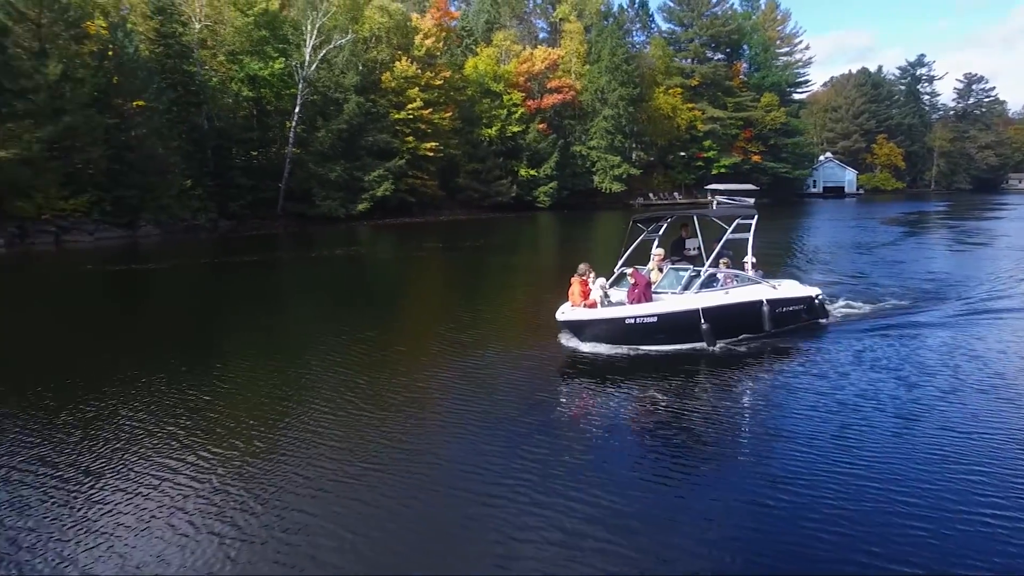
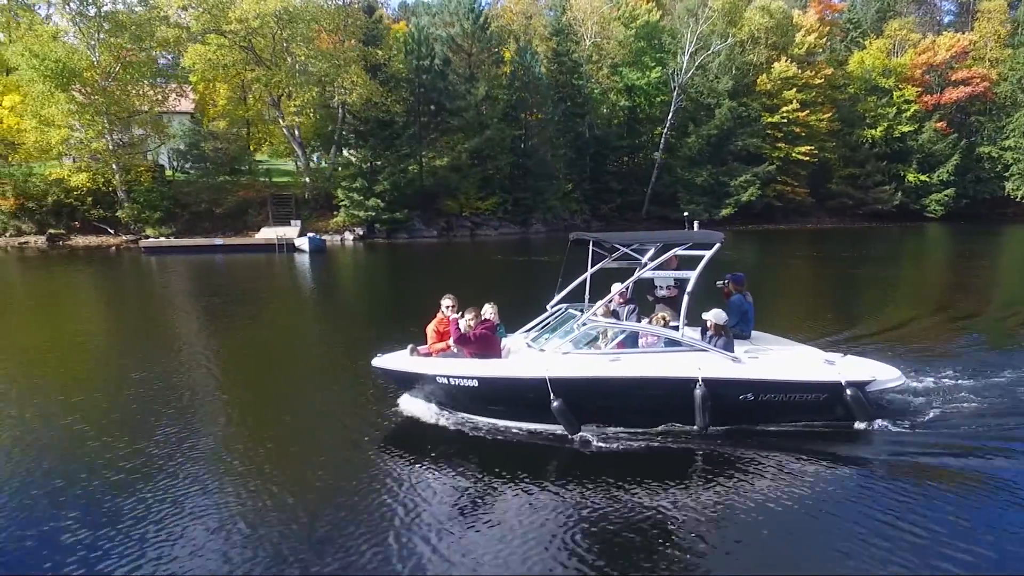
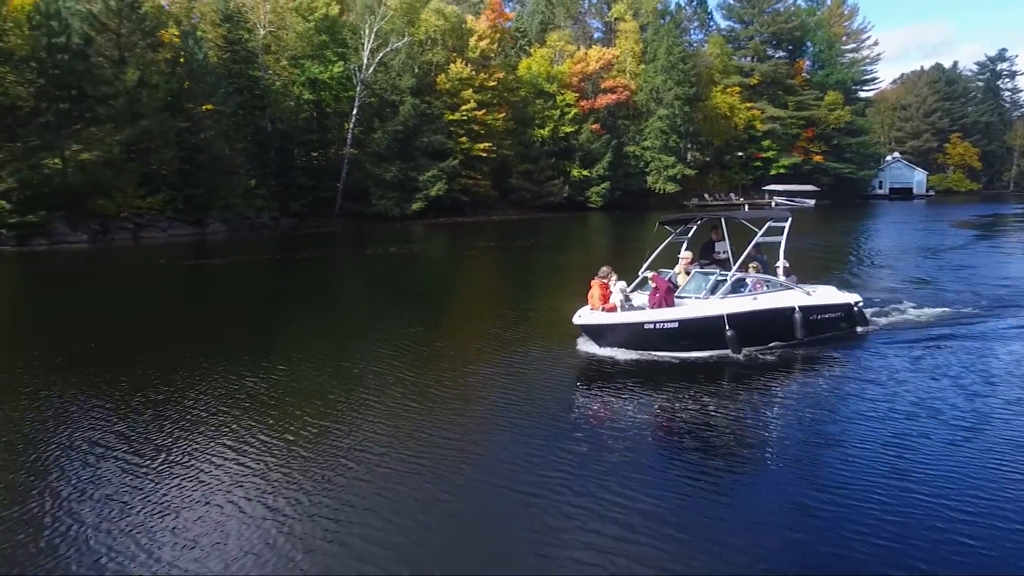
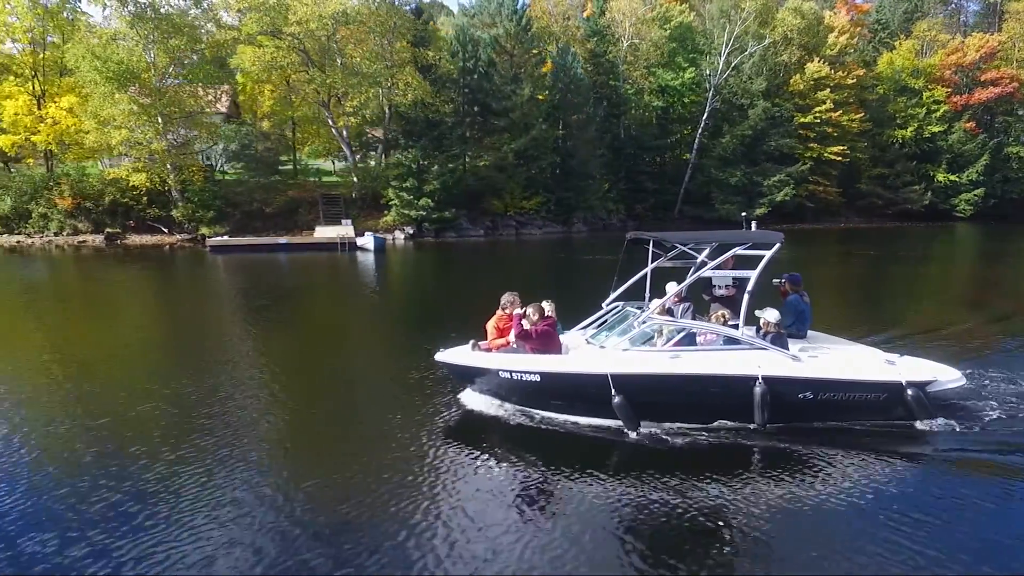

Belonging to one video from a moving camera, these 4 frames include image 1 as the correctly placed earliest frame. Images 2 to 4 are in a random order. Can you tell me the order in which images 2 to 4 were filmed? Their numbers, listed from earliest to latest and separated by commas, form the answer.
3, 2, 4
